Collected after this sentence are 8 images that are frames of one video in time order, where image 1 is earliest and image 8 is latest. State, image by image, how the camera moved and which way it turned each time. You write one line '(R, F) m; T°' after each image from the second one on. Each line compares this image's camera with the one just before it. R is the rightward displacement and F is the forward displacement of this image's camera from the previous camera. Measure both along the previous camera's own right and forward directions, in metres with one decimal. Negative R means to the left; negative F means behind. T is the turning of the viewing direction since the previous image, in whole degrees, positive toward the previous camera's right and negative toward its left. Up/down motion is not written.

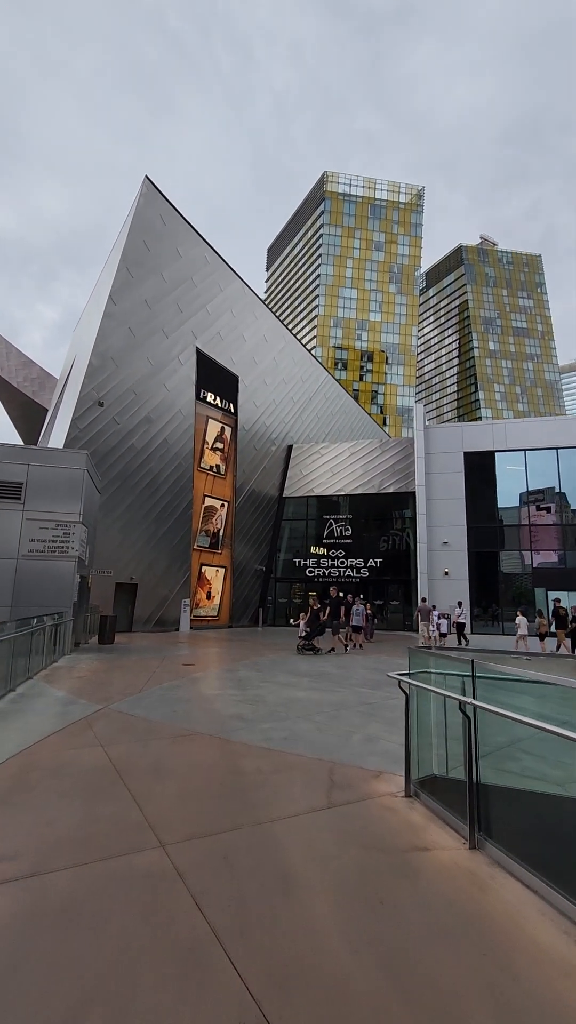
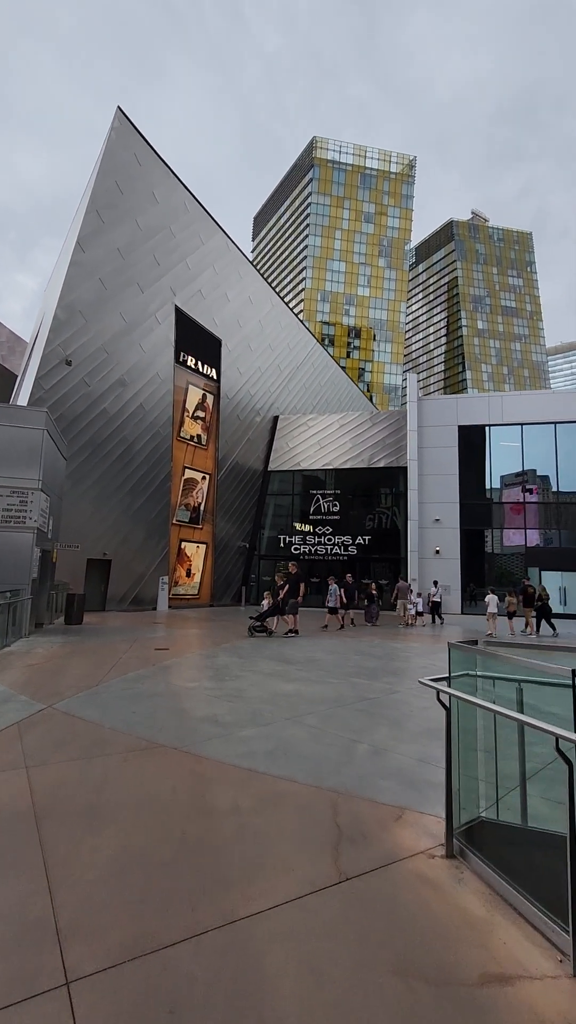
(0.0, +1.3) m; +2°
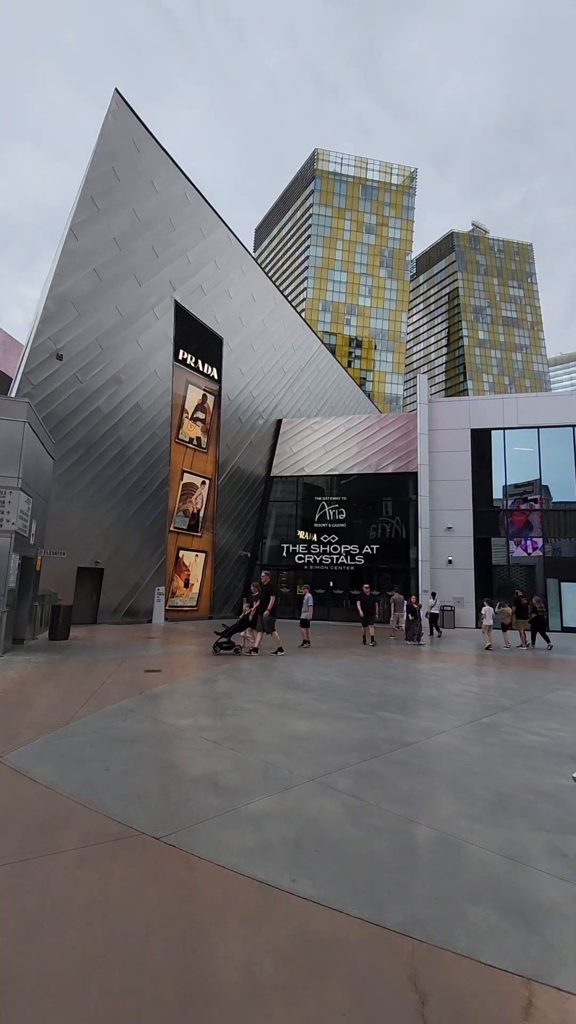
(-0.2, +1.2) m; 0°
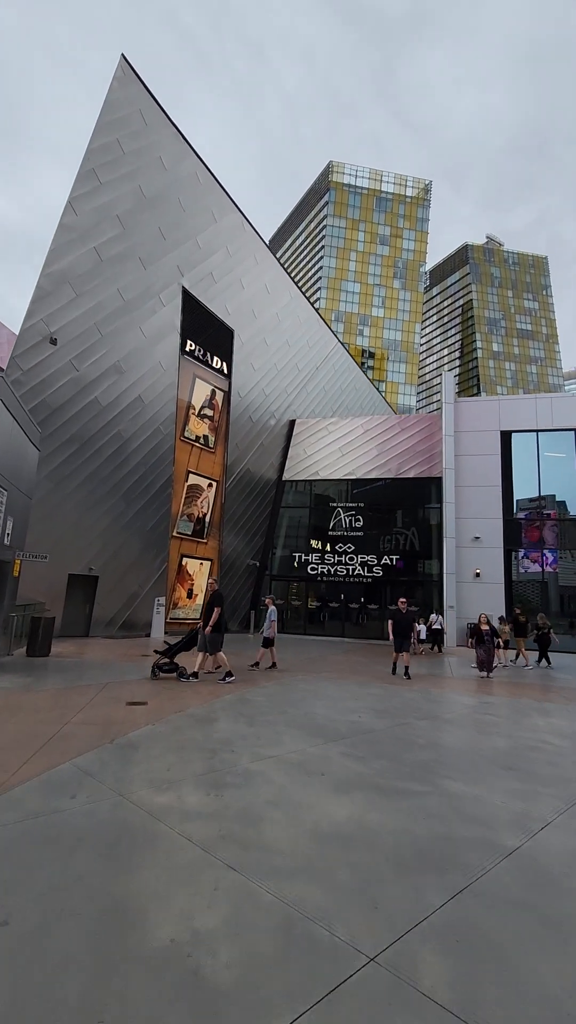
(-0.2, +1.7) m; -1°
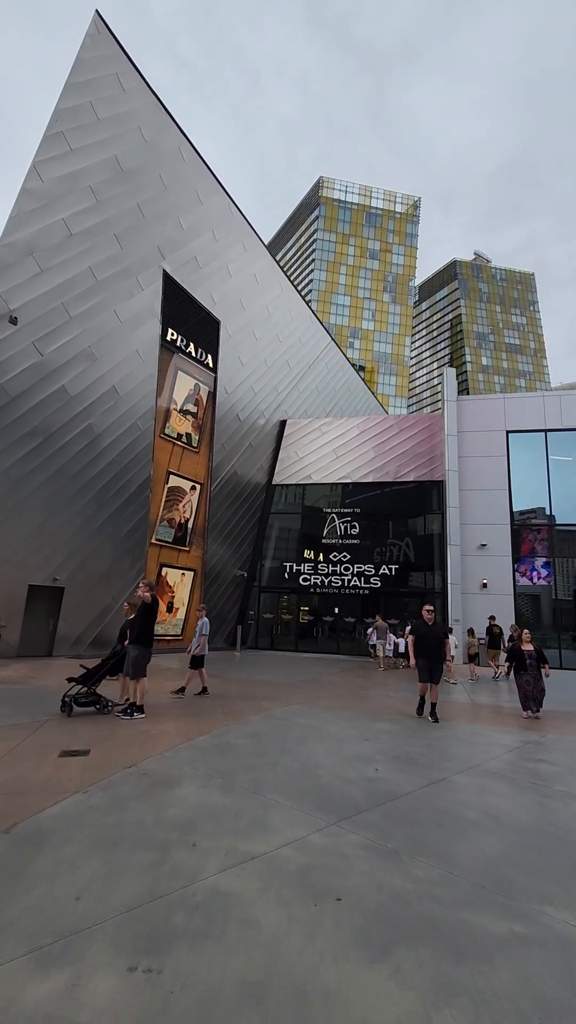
(0.0, +1.7) m; +1°
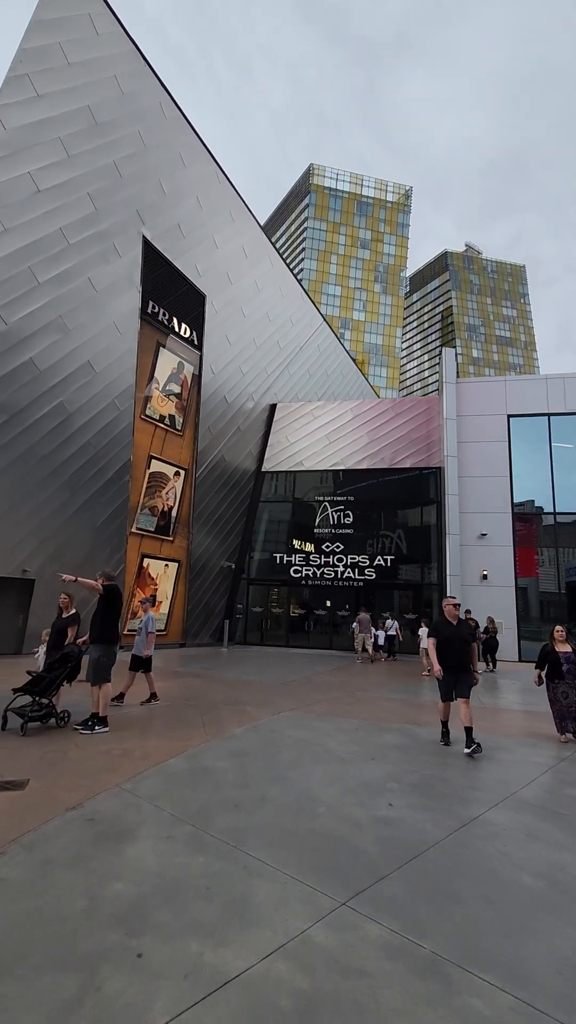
(0.0, +1.1) m; +1°
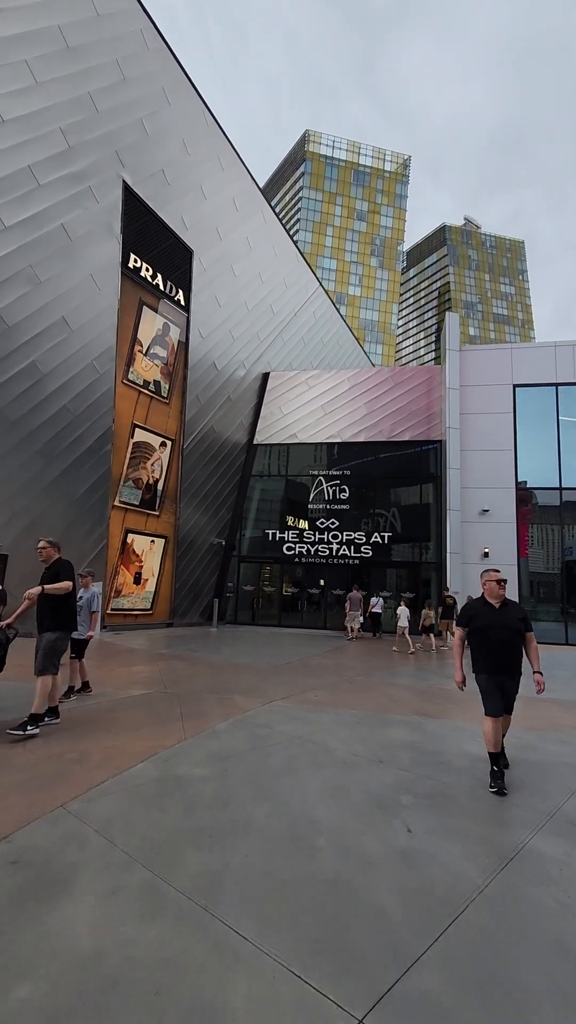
(0.0, +0.9) m; +1°
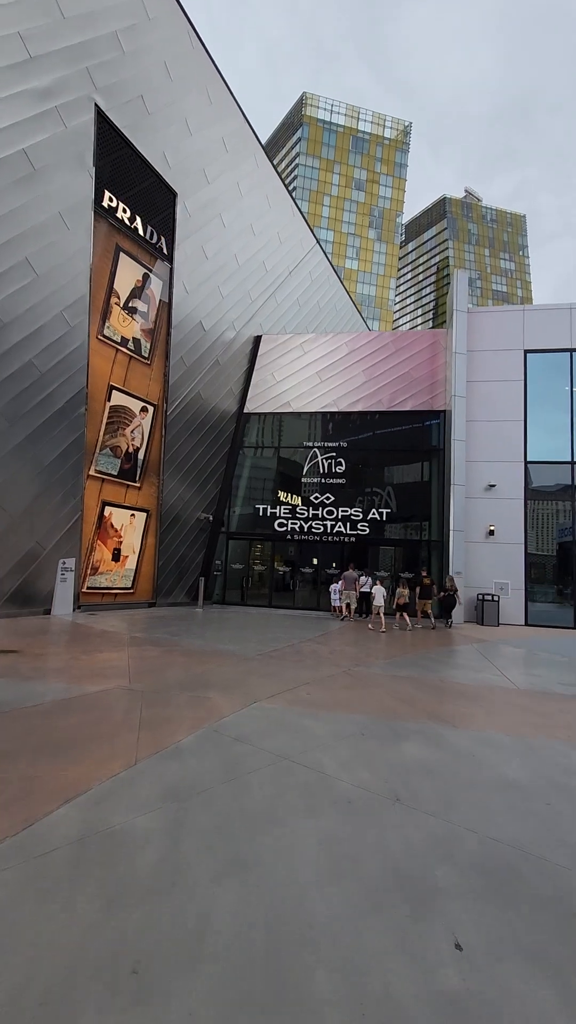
(0.0, +1.2) m; +1°
